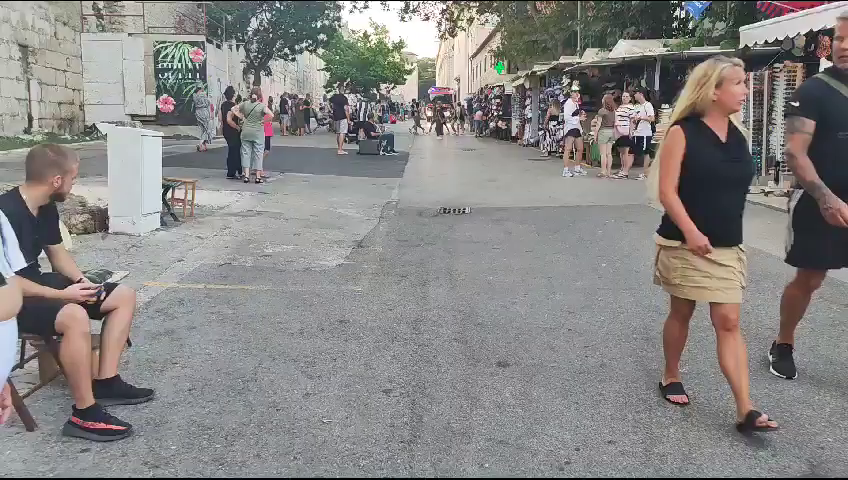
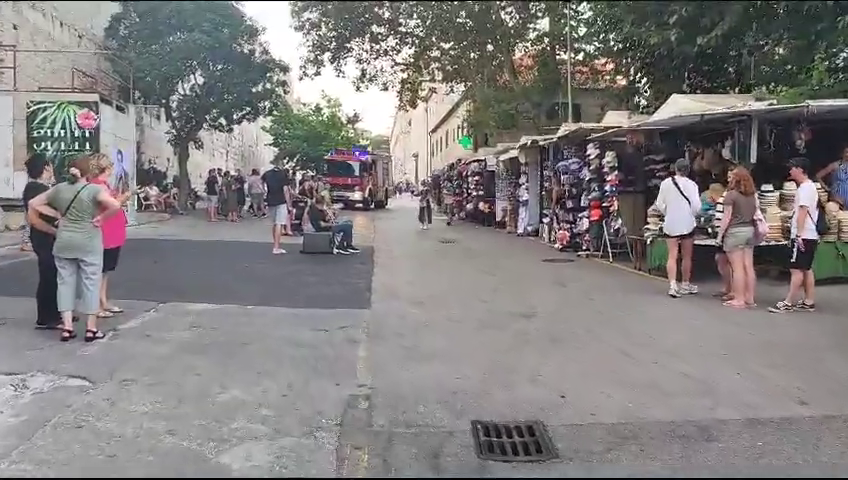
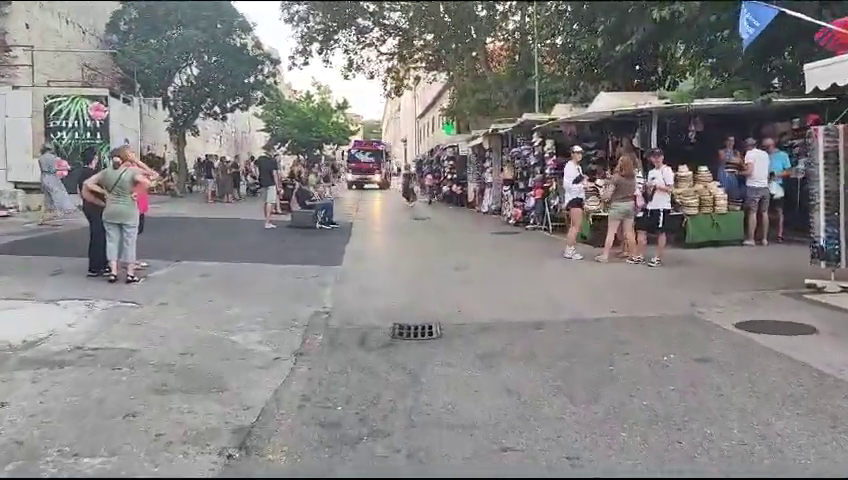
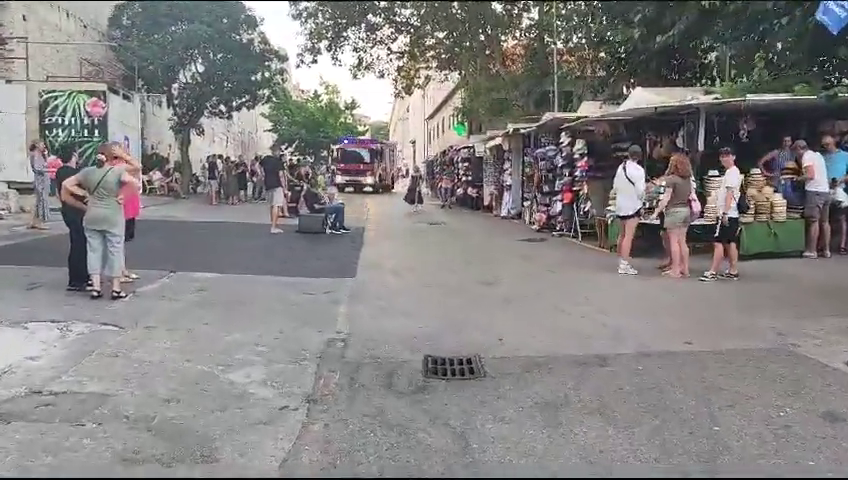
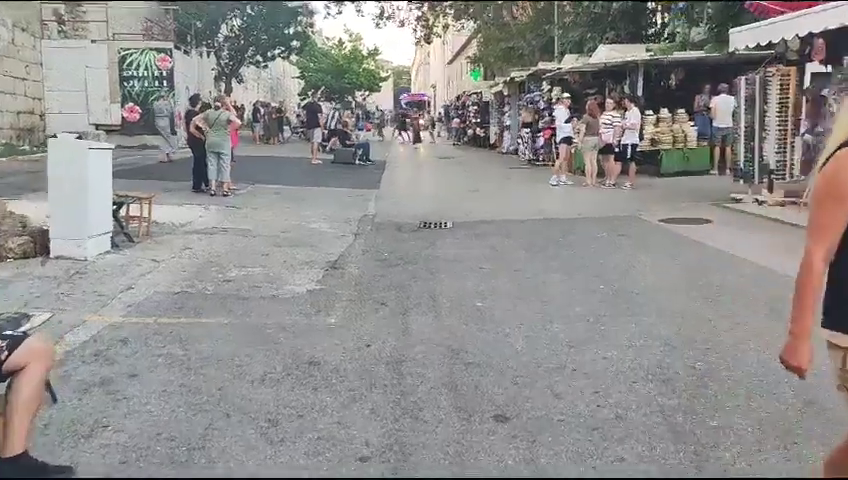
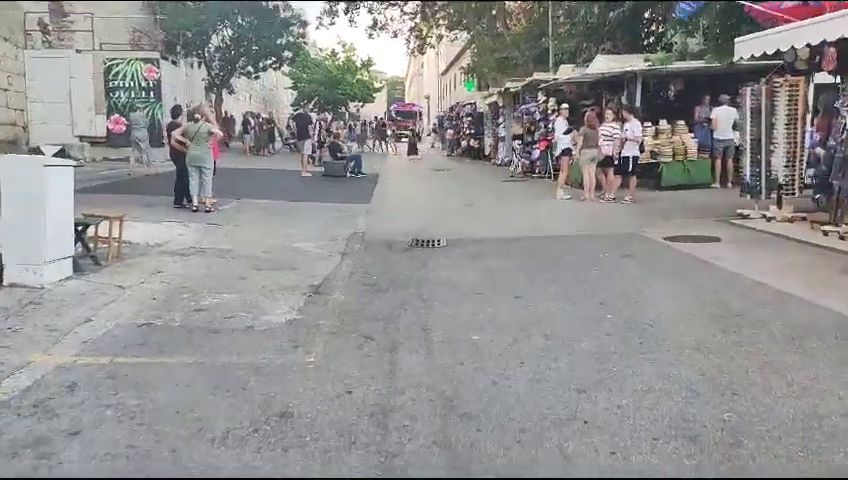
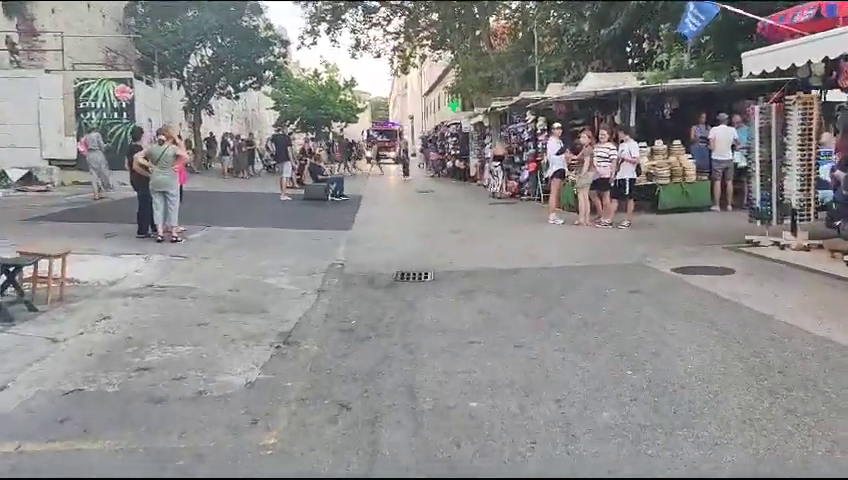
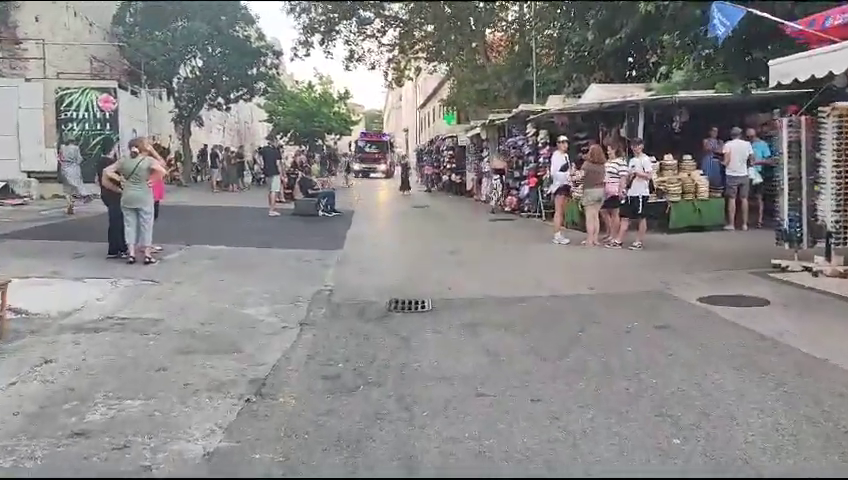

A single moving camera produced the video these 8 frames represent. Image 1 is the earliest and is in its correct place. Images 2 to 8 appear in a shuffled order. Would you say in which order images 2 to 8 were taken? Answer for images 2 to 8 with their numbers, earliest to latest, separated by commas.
5, 6, 7, 8, 3, 4, 2
